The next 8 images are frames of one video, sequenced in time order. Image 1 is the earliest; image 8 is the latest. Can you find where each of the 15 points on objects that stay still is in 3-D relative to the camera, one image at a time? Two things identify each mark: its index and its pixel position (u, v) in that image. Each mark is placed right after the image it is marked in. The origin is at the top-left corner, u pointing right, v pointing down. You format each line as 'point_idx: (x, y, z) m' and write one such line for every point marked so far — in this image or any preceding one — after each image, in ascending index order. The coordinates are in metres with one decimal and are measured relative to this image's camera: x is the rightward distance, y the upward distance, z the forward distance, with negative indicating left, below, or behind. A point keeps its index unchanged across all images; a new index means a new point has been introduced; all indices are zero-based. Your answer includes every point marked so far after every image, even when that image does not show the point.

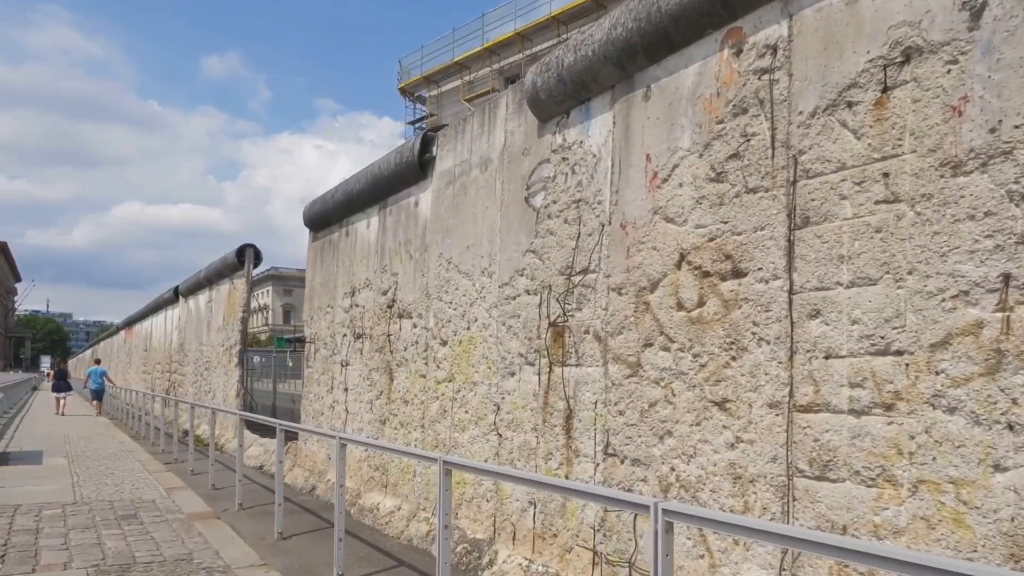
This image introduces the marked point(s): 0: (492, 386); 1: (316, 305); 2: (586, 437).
0: (-0.1, -0.7, +5.5) m
1: (-2.5, -0.2, +9.3) m
2: (+0.5, -0.9, +4.5) m
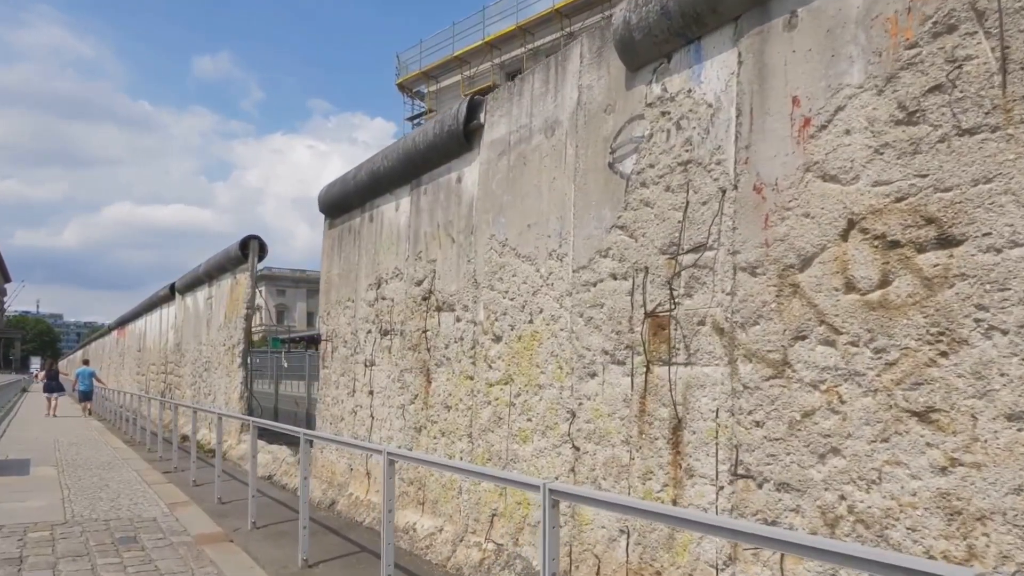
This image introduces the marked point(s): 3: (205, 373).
0: (+0.3, -0.6, +4.6) m
1: (-2.0, -0.1, +8.4) m
2: (+0.9, -0.8, +3.6) m
3: (-6.2, -1.7, +14.7) m
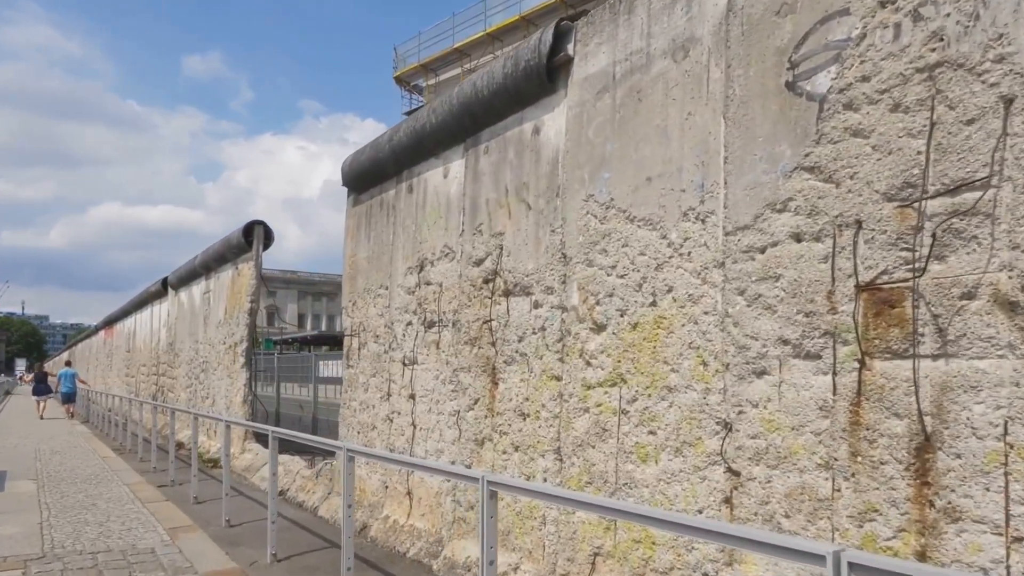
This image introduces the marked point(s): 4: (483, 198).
0: (+0.9, -0.5, +3.5) m
1: (-1.5, 0.0, +7.2) m
2: (+1.6, -0.7, +2.5) m
3: (-5.7, -1.6, +13.5) m
4: (-0.2, +0.6, +5.3) m
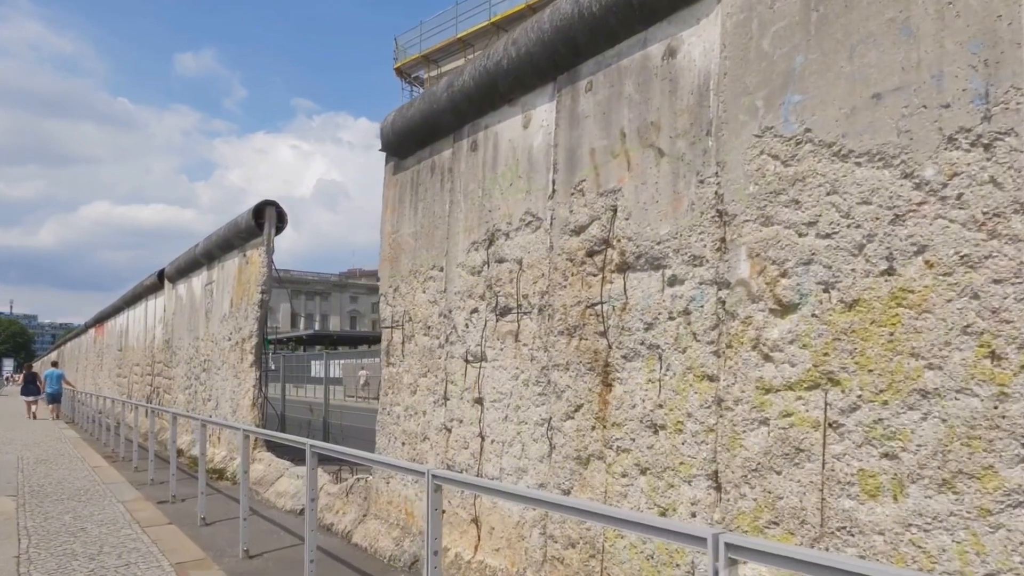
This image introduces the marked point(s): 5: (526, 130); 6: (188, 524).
0: (+1.6, -0.4, +2.3) m
1: (-0.9, +0.1, +6.0) m
2: (+2.2, -0.5, +1.3) m
3: (-5.2, -1.4, +12.3) m
4: (+0.4, +0.8, +4.2) m
5: (+0.1, +1.0, +4.7) m
6: (-3.0, -2.2, +6.9) m
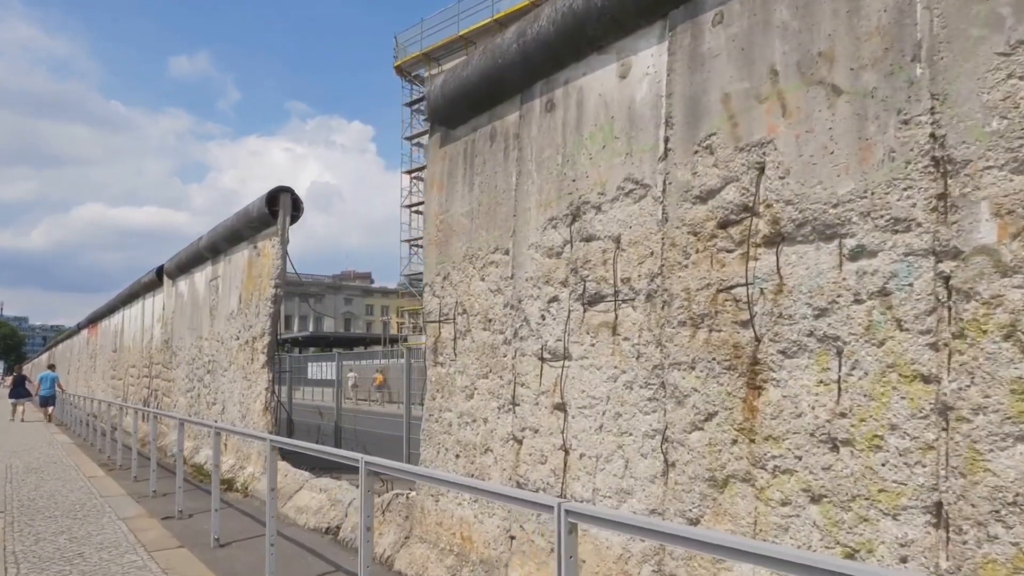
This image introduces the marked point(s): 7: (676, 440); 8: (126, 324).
0: (+2.1, -0.3, +1.5) m
1: (-0.4, +0.2, +5.2) m
2: (+2.8, -0.4, +0.5) m
3: (-4.7, -1.4, +11.4) m
4: (+0.9, +0.9, +3.3) m
5: (+0.6, +1.1, +3.9) m
6: (-2.6, -2.1, +6.0) m
7: (+0.8, -0.7, +3.4) m
8: (-9.9, -0.9, +18.9) m
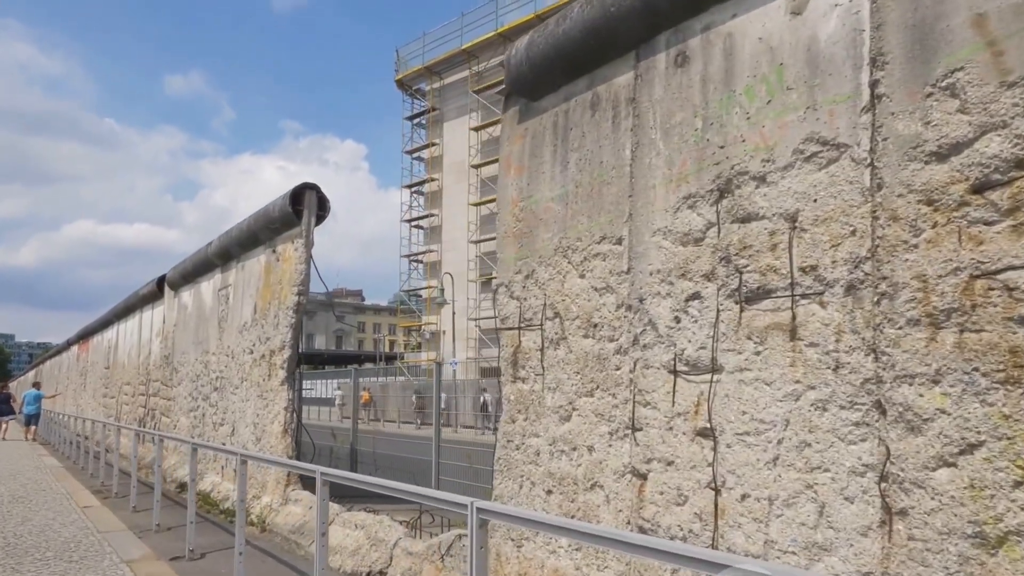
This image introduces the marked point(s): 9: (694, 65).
0: (+2.7, -0.2, +0.7) m
1: (+0.2, +0.2, +4.3) m
2: (+3.4, -0.3, -0.3) m
3: (-4.2, -1.5, +10.4) m
4: (+1.5, +0.9, +2.5) m
5: (+1.2, +1.1, +3.1) m
6: (-2.0, -2.1, +5.1) m
7: (+1.4, -0.7, +2.5) m
8: (-9.5, -1.3, +17.9) m
9: (+0.9, +1.1, +3.5) m
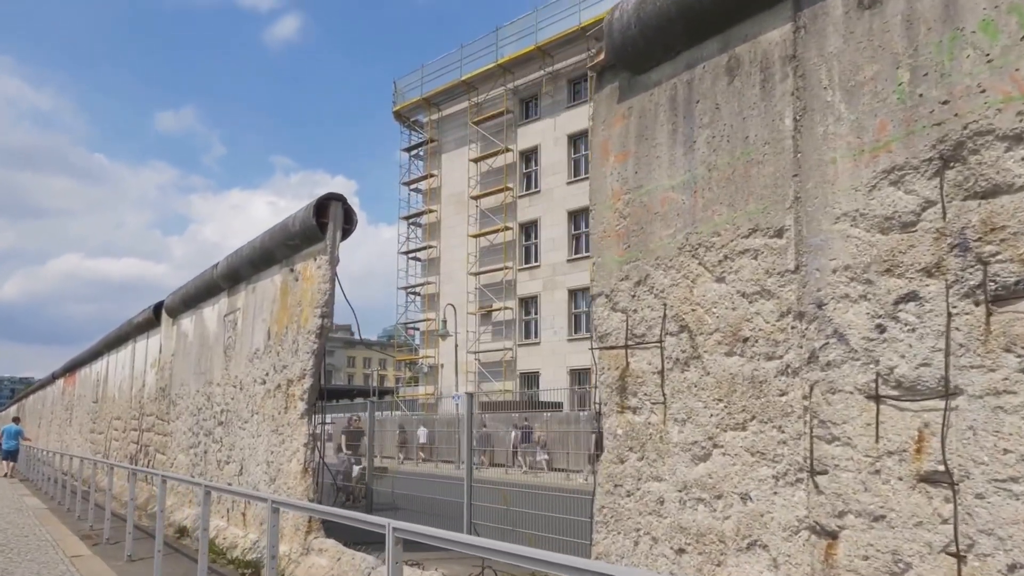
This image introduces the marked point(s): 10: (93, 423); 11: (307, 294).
0: (+3.3, 0.0, -0.1) m
1: (+0.8, +0.2, +3.5) m
2: (+4.0, -0.1, -1.1) m
3: (-3.8, -1.8, +9.5) m
4: (+2.1, +1.0, +1.8) m
5: (+1.8, +1.2, +2.3) m
6: (-1.5, -2.2, +4.1) m
7: (+1.9, -0.6, +1.7) m
8: (-9.2, -1.9, +16.9) m
9: (+1.4, +1.1, +2.8) m
10: (-10.5, -3.4, +18.4) m
11: (-2.1, -0.1, +7.5) m
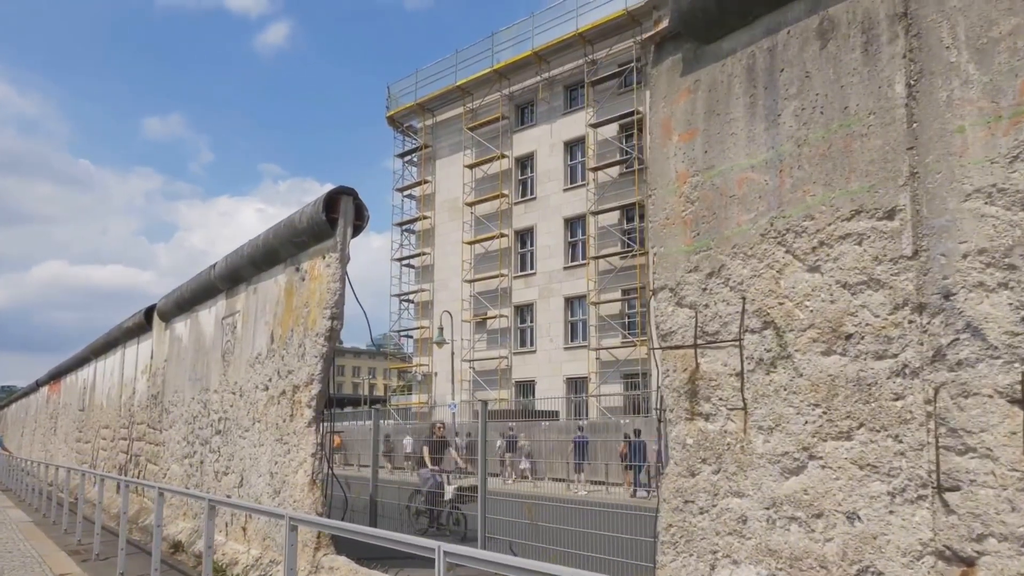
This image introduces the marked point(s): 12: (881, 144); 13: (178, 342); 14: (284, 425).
0: (+3.7, 0.0, -0.5) m
1: (+1.0, +0.2, +3.1) m
2: (+4.3, -0.1, -1.4) m
3: (-3.6, -1.8, +9.0) m
4: (+2.4, +1.0, +1.4) m
5: (+2.1, +1.2, +2.0) m
6: (-1.2, -2.1, +3.7) m
7: (+2.2, -0.6, +1.3) m
8: (-9.1, -2.0, +16.3) m
9: (+1.7, +1.1, +2.4) m
10: (-10.5, -3.5, +17.8) m
11: (-1.9, -0.1, +7.1) m
12: (+1.4, +0.5, +2.7) m
13: (-5.1, -0.8, +11.2) m
14: (-2.3, -1.3, +7.3) m
